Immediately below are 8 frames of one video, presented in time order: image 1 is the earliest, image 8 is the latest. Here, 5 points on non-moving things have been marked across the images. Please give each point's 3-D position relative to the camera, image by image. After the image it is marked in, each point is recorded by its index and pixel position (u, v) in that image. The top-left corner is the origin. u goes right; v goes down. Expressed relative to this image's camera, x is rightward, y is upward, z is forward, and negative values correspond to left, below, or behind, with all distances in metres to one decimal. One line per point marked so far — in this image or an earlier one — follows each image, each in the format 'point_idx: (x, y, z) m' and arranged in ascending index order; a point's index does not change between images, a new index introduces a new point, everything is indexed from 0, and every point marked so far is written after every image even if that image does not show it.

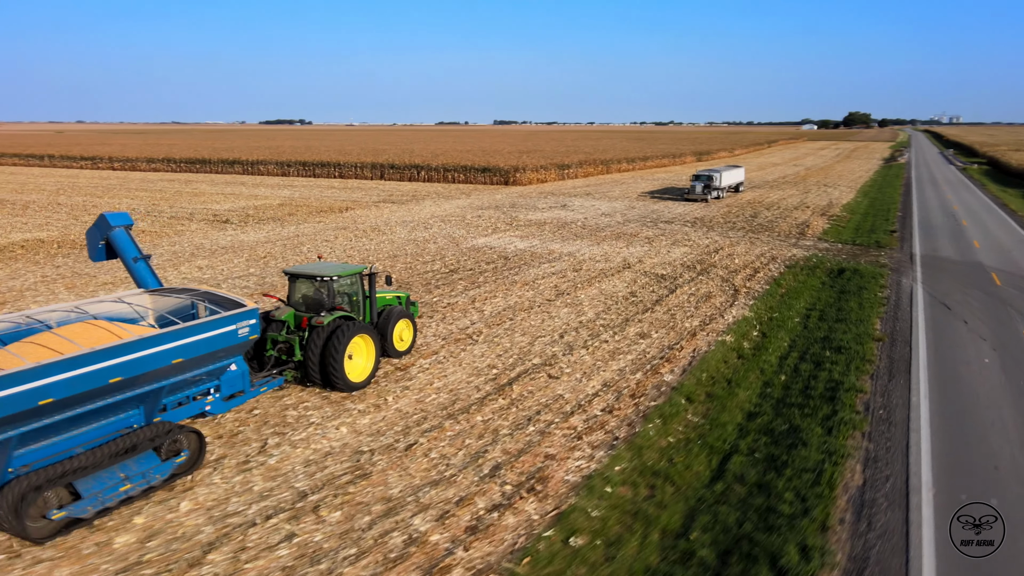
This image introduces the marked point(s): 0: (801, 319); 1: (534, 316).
0: (+4.9, -0.6, +12.5) m
1: (+0.3, -0.5, +12.2) m
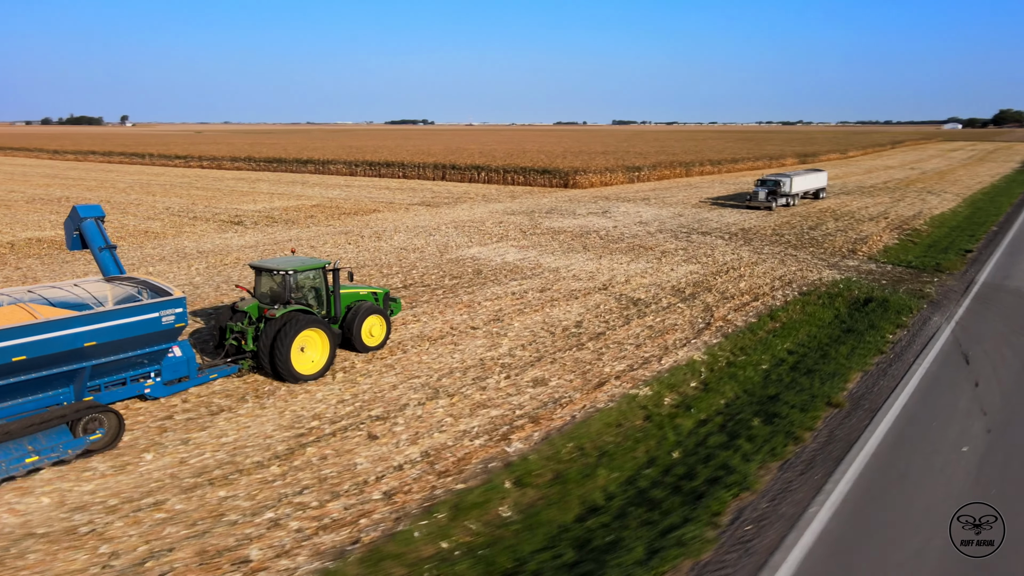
0: (+3.4, -1.1, +10.0) m
1: (-1.1, -0.8, +10.4) m
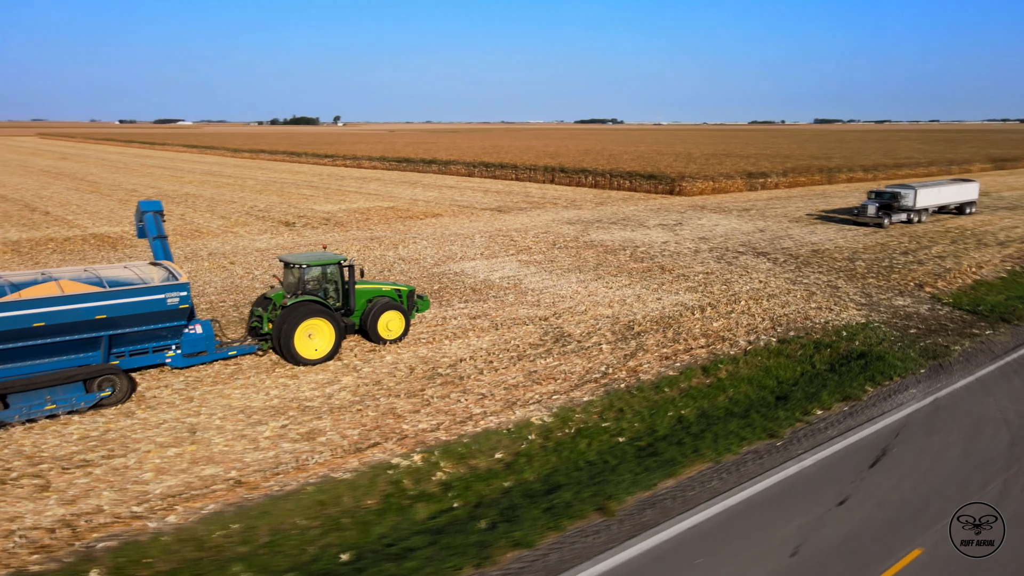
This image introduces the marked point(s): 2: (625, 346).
0: (+1.1, -1.7, +7.9) m
1: (-3.2, -1.2, +9.5) m
2: (+1.6, -0.9, +11.0) m
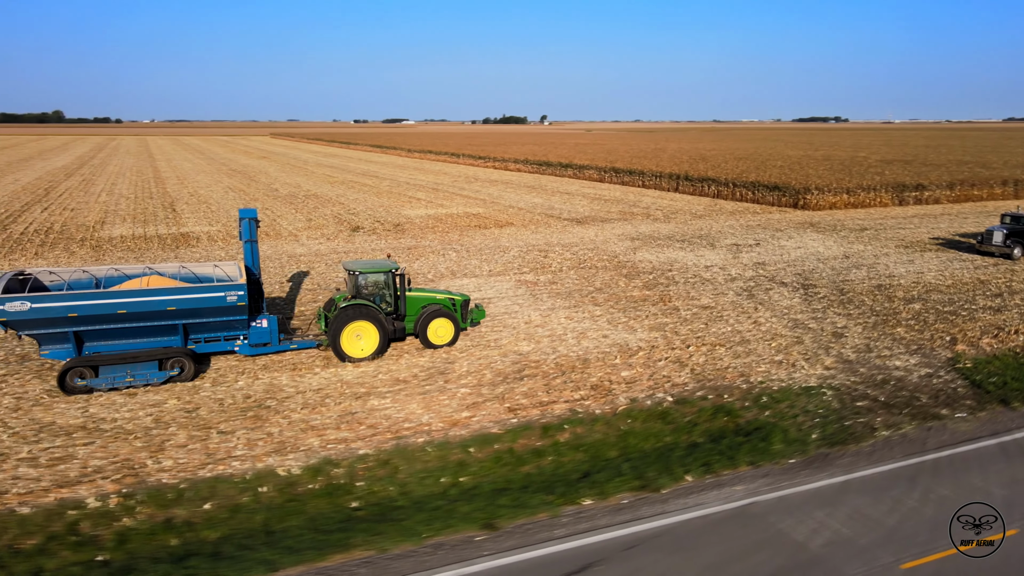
0: (-1.7, -2.1, +7.2) m
1: (-5.4, -1.4, +9.8) m
2: (-0.4, -1.4, +10.0) m
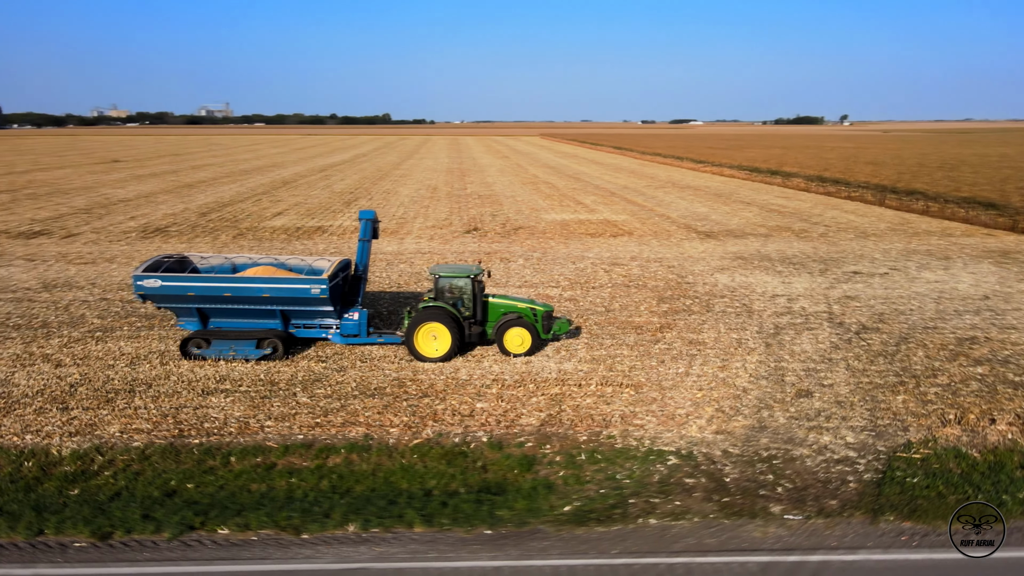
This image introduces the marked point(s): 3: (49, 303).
0: (-4.9, -2.2, +7.8) m
1: (-7.4, -1.2, +11.6) m
2: (-2.6, -1.6, +9.9) m
3: (-9.9, -0.3, +15.7) m
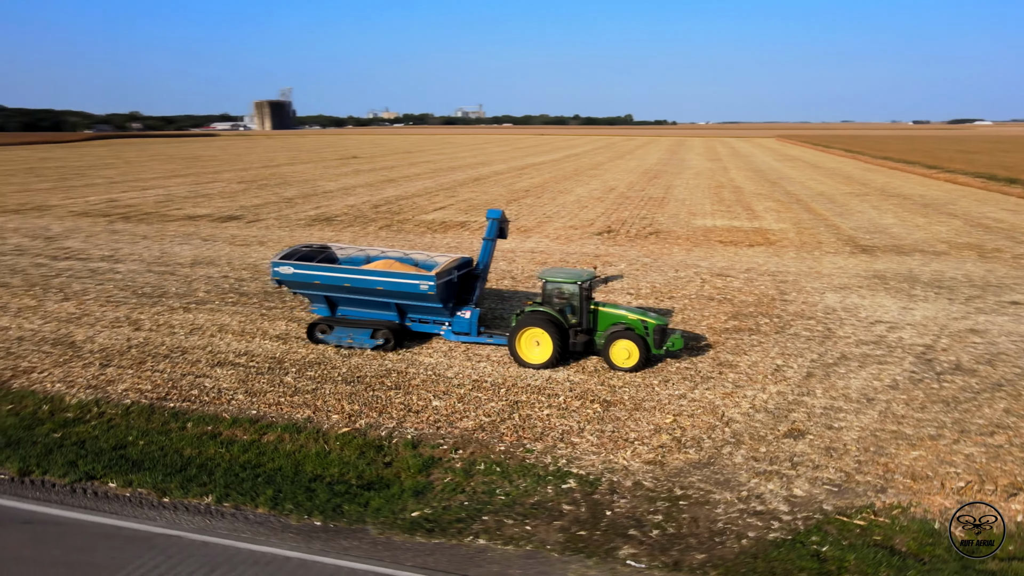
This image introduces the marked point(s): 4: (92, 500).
0: (-6.0, -1.8, +9.3) m
1: (-7.1, -0.7, +13.6) m
2: (-3.1, -1.4, +10.6) m
3: (-8.2, +0.3, +18.3) m
4: (-4.1, -2.1, +7.3) m
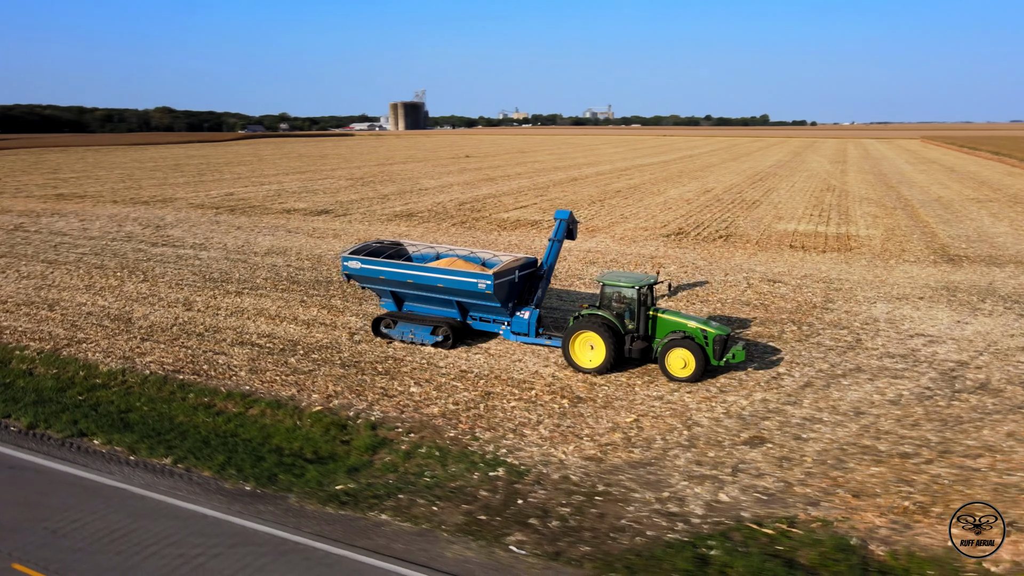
0: (-6.4, -1.5, +10.5) m
1: (-6.7, -0.4, +15.0) m
2: (-3.3, -1.2, +11.4) m
3: (-7.1, +0.6, +19.8) m
4: (-4.9, -1.9, +8.3) m
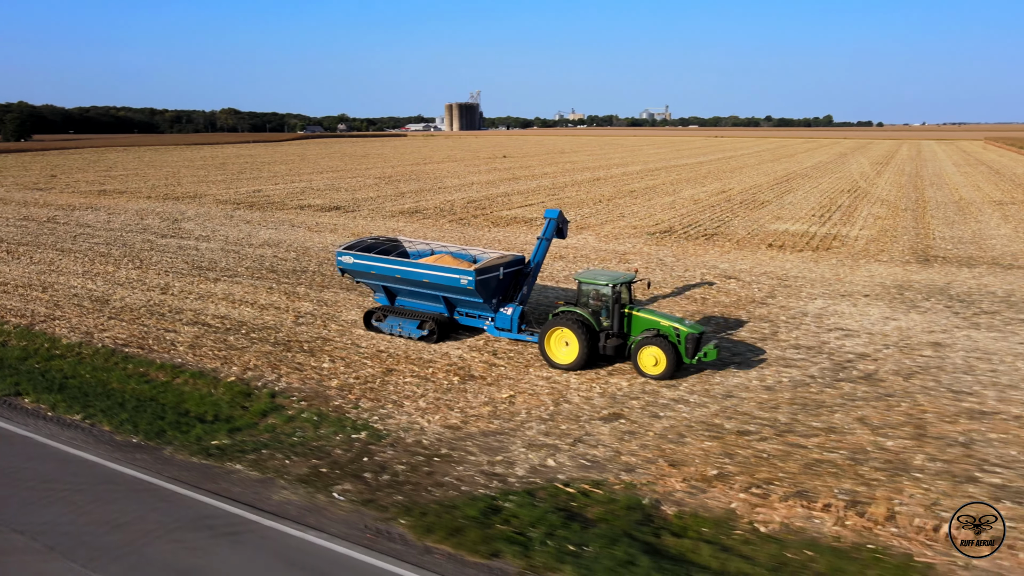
0: (-7.8, -1.2, +11.9) m
1: (-7.9, -0.1, +16.3) m
2: (-4.7, -0.9, +12.5) m
3: (-7.8, +0.9, +21.2) m
4: (-6.5, -1.6, +9.5) m
